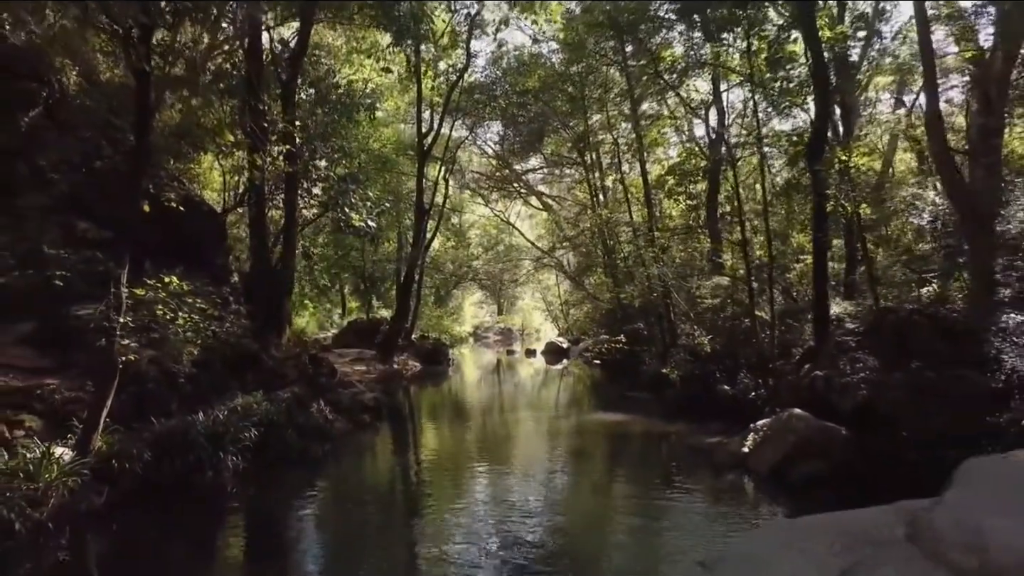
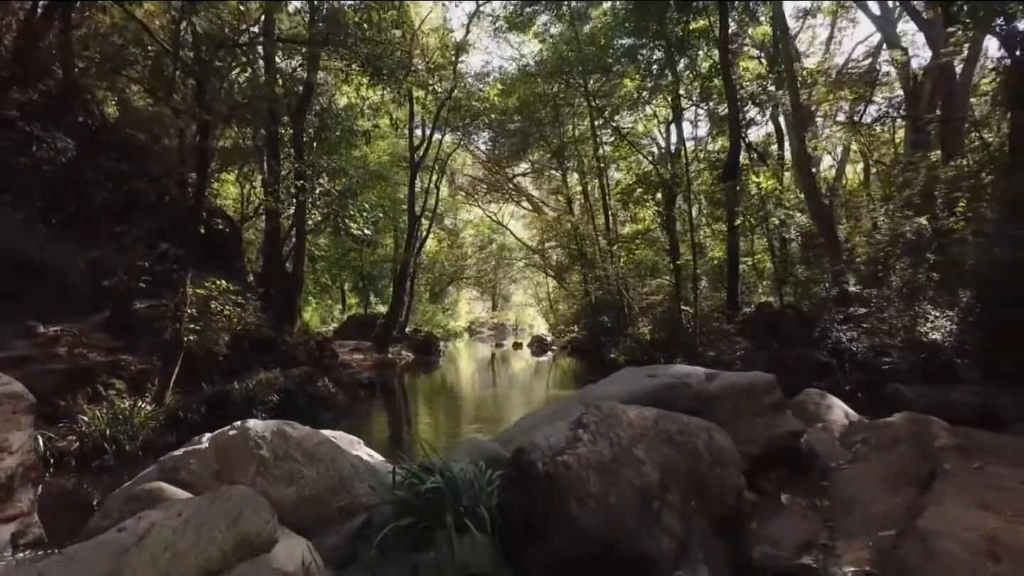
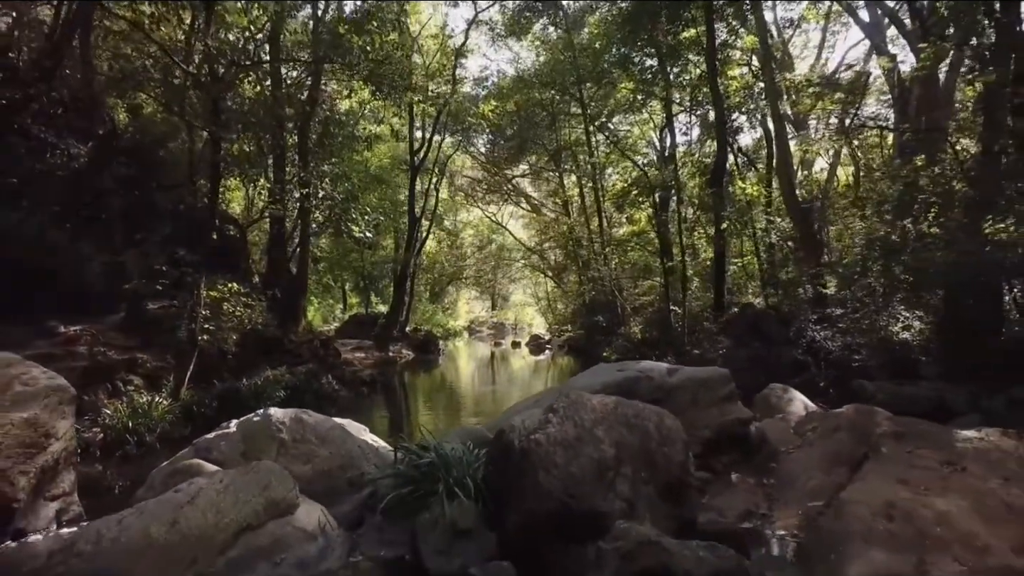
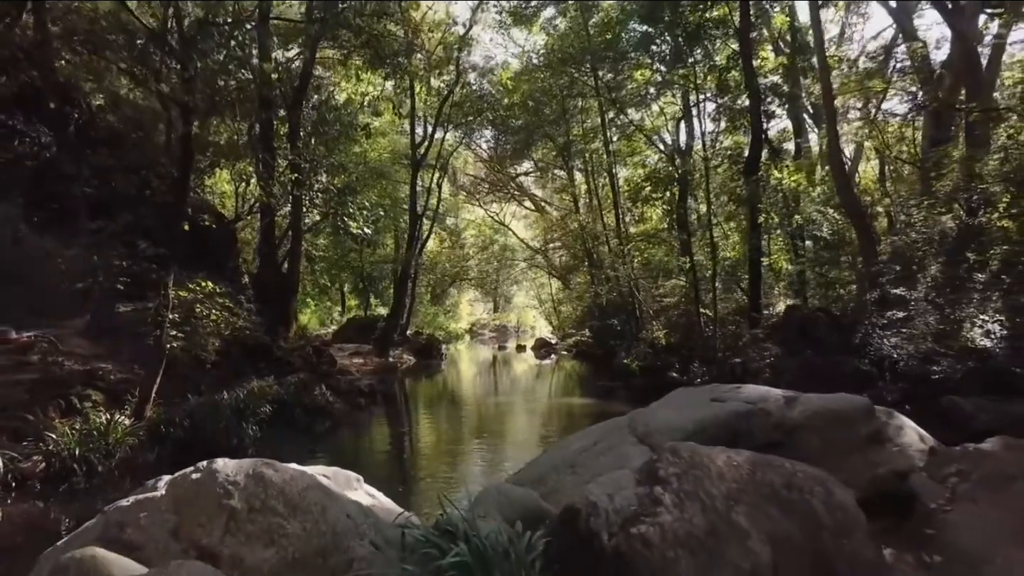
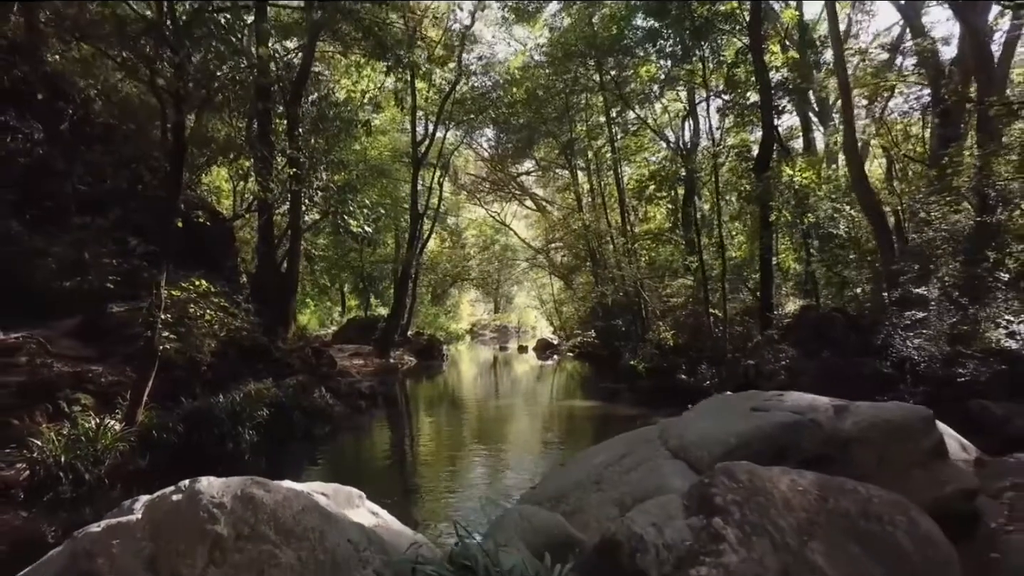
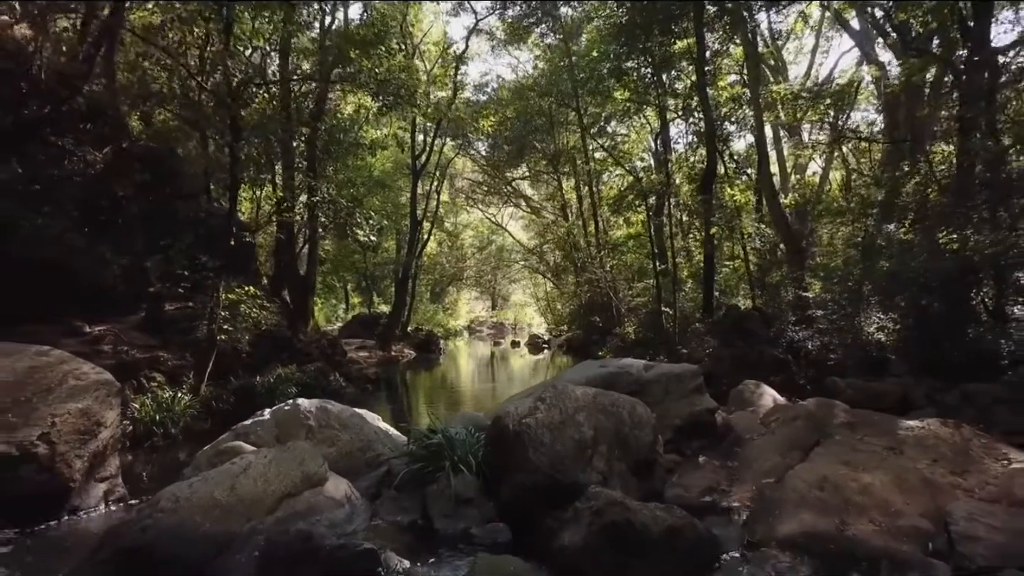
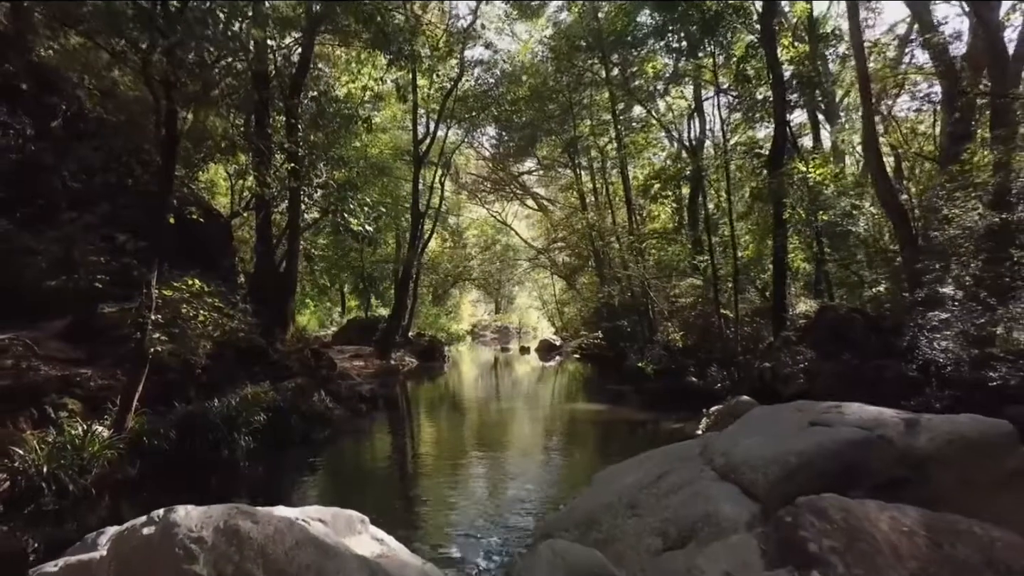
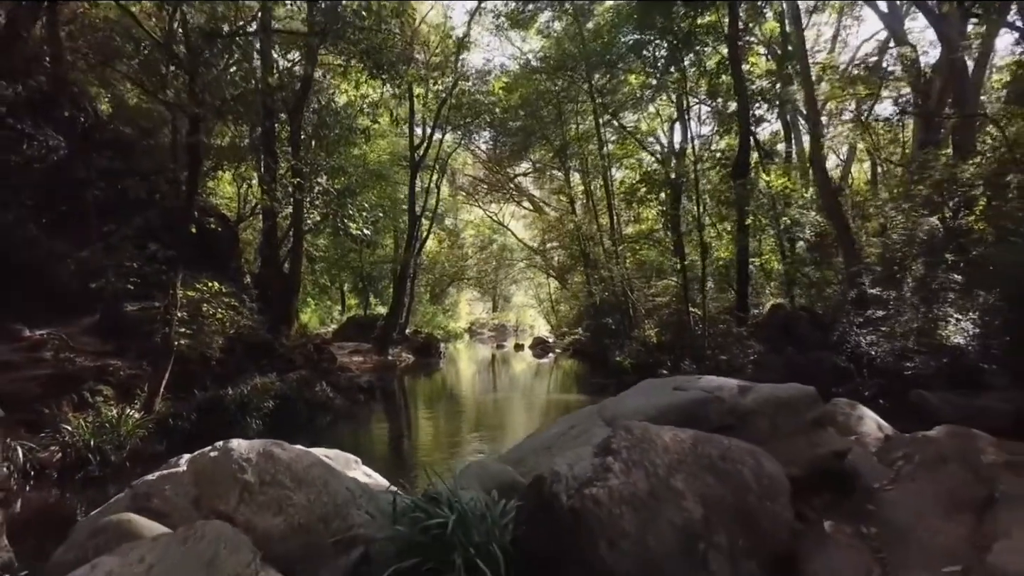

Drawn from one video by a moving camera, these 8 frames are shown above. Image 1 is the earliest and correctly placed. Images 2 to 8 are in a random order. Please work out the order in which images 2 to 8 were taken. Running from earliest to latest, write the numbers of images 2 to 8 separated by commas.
7, 5, 4, 8, 2, 3, 6
